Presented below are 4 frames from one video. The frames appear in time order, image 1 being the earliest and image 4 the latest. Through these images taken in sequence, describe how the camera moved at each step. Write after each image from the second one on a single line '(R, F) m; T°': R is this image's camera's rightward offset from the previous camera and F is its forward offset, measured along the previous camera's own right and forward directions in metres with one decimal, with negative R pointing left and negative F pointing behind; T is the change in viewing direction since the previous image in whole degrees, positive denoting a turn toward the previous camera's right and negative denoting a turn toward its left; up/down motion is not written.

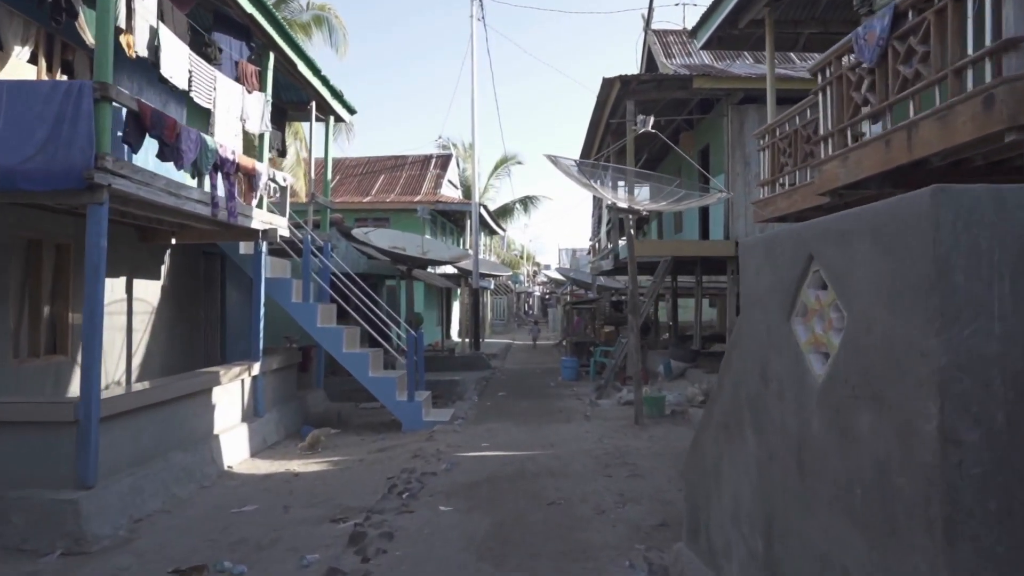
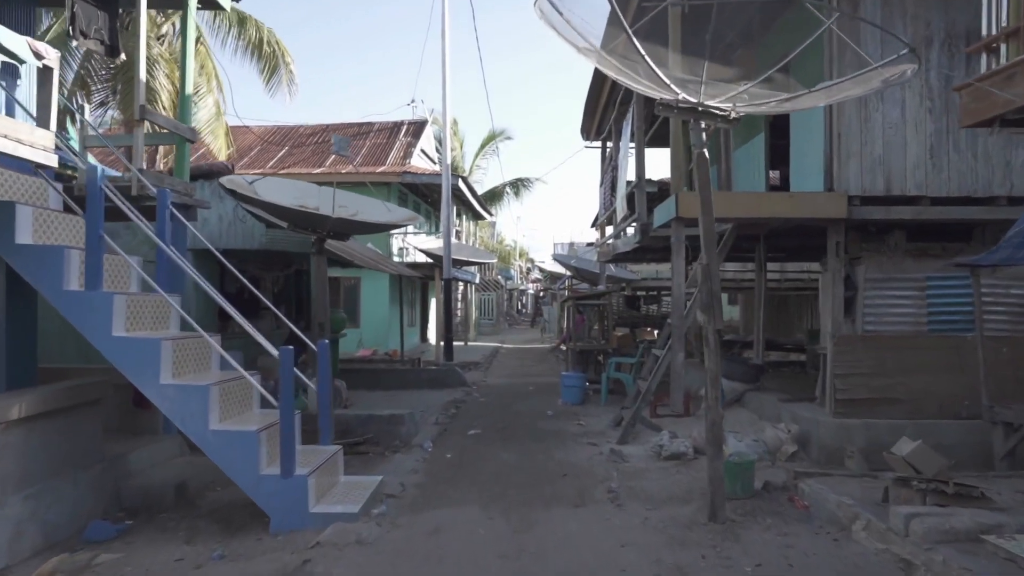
(+0.4, +4.5) m; +1°
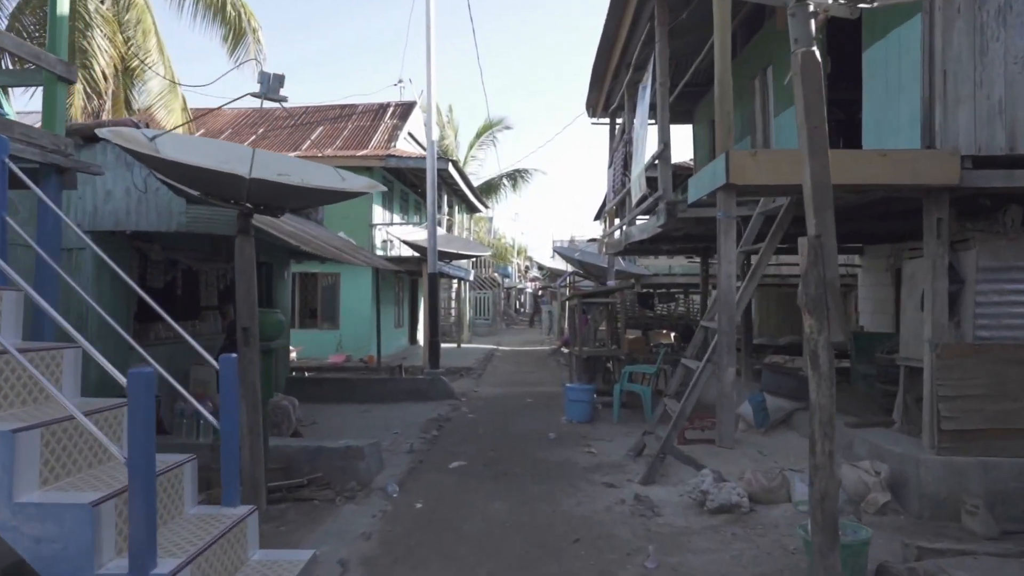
(+0.1, +1.9) m; 0°
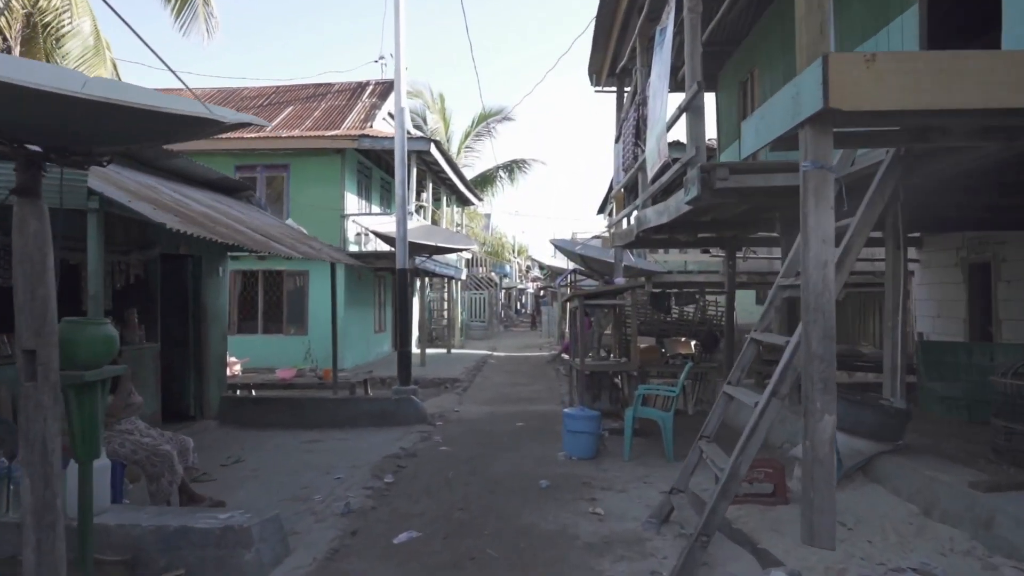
(+0.4, +2.2) m; 0°
